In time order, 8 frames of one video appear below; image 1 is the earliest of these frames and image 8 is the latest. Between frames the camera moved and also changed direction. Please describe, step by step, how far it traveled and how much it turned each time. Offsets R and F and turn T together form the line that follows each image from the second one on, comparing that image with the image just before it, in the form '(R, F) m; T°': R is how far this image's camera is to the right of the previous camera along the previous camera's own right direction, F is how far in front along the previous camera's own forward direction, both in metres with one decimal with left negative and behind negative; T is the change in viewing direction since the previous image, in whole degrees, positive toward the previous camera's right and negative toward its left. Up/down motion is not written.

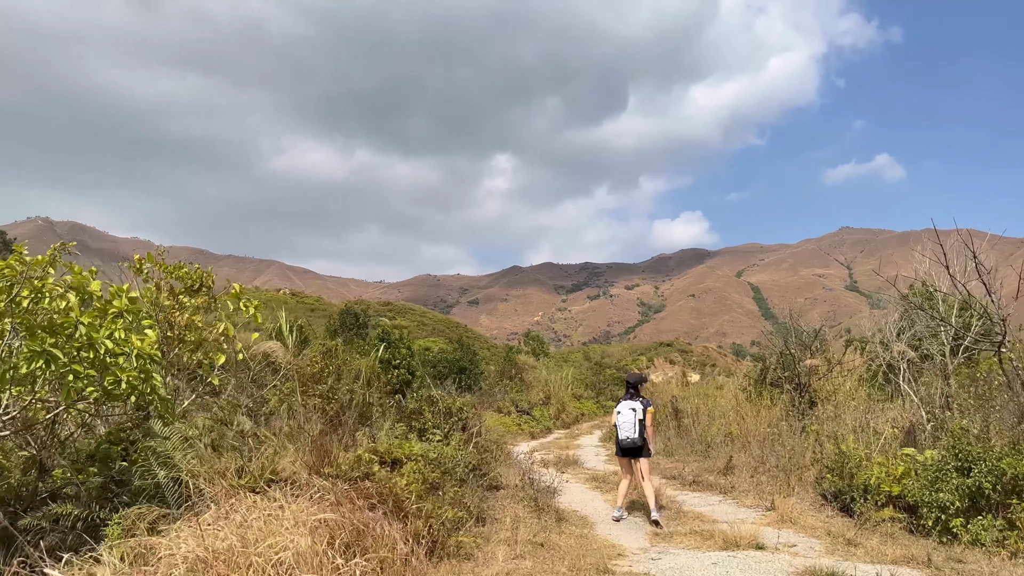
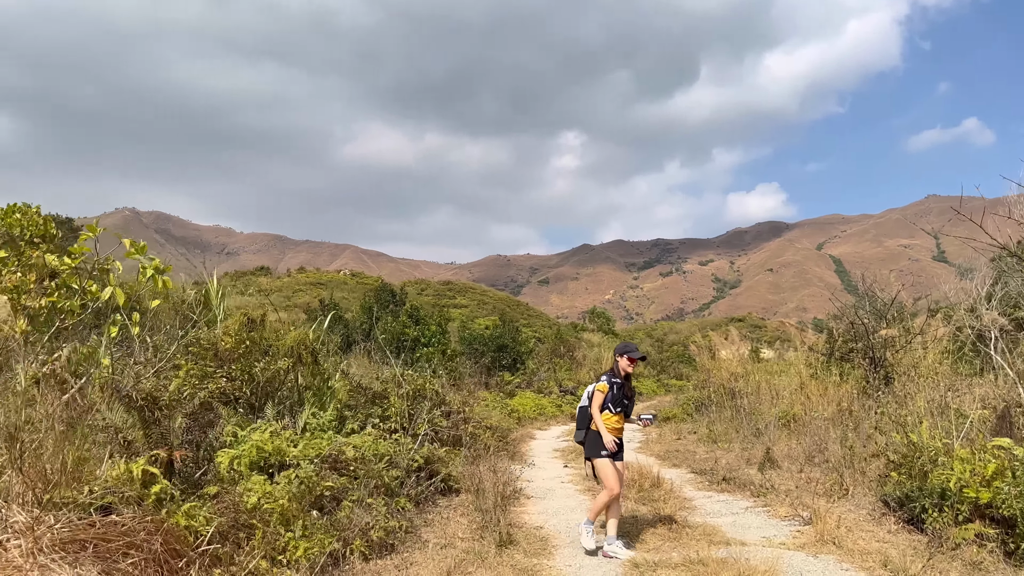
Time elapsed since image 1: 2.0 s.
(+0.8, +1.5) m; -5°
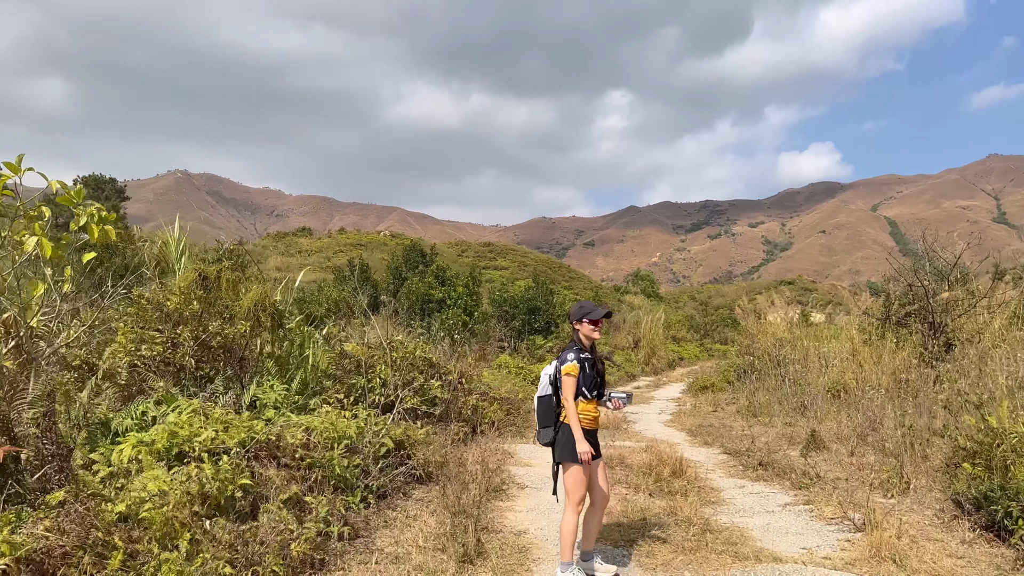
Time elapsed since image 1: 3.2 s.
(+0.3, +0.9) m; -3°
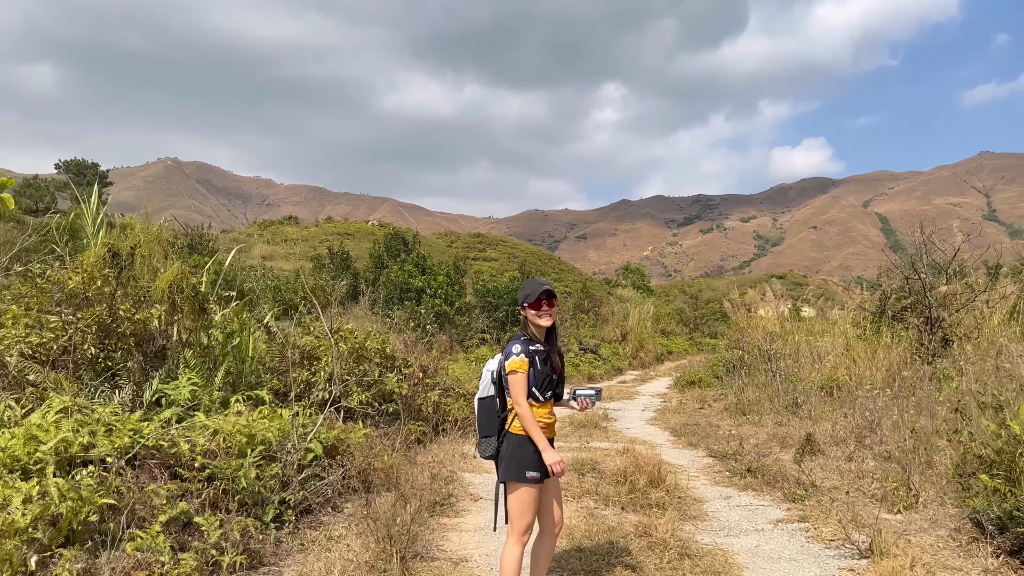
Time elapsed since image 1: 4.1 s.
(+0.2, +0.6) m; +1°
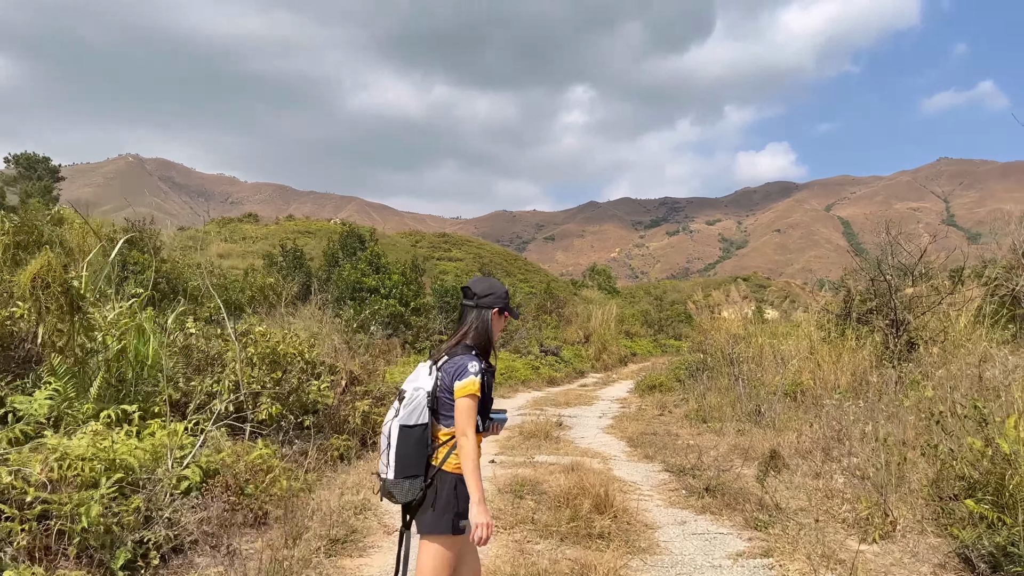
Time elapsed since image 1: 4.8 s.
(+0.2, +0.6) m; +2°
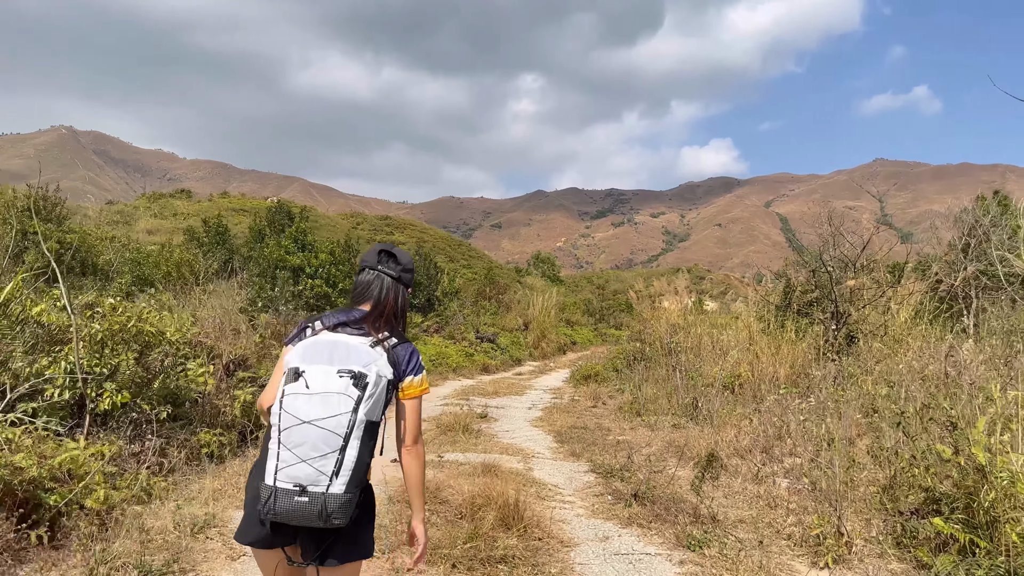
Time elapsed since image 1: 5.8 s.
(+0.2, +0.7) m; +4°
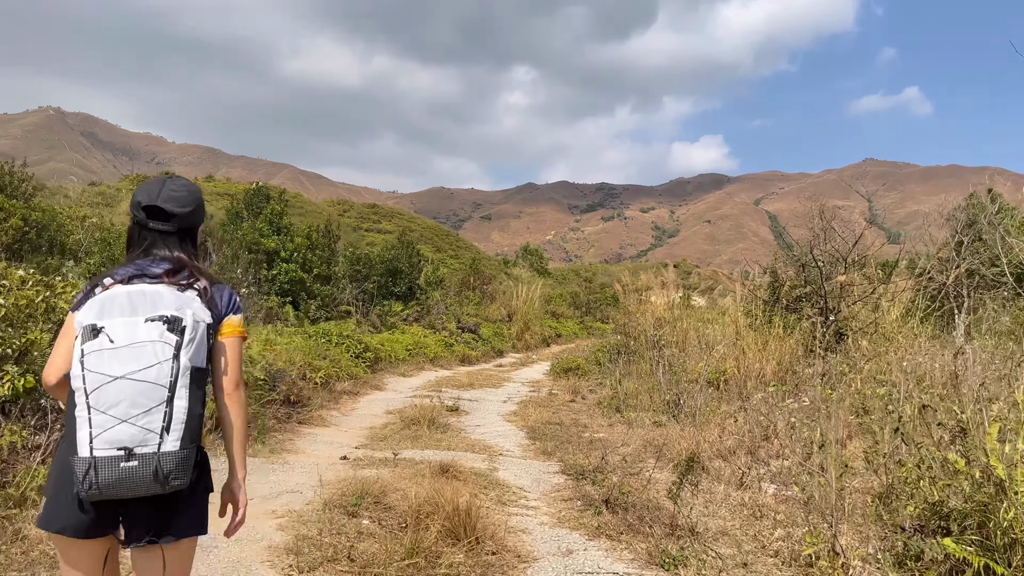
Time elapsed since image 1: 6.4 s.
(+0.1, +0.4) m; +1°
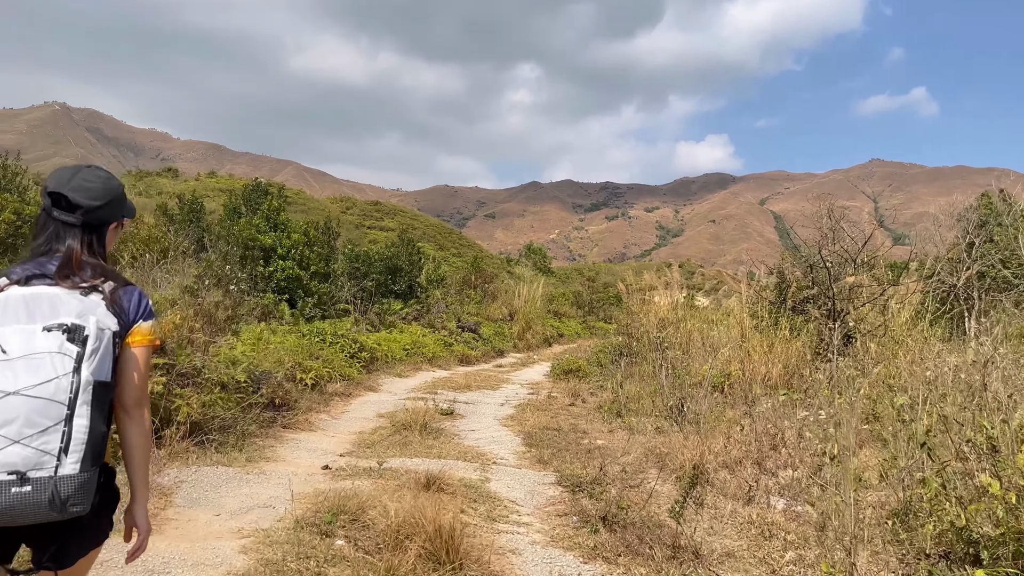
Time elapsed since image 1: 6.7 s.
(+0.1, +0.3) m; 0°
